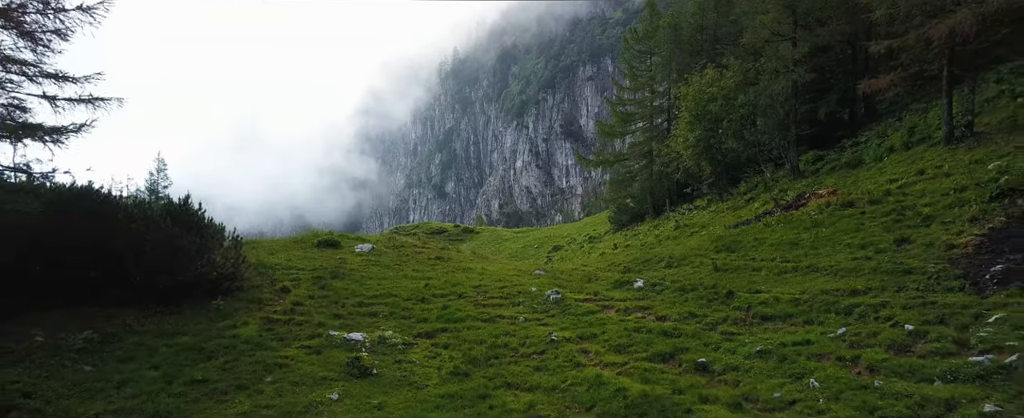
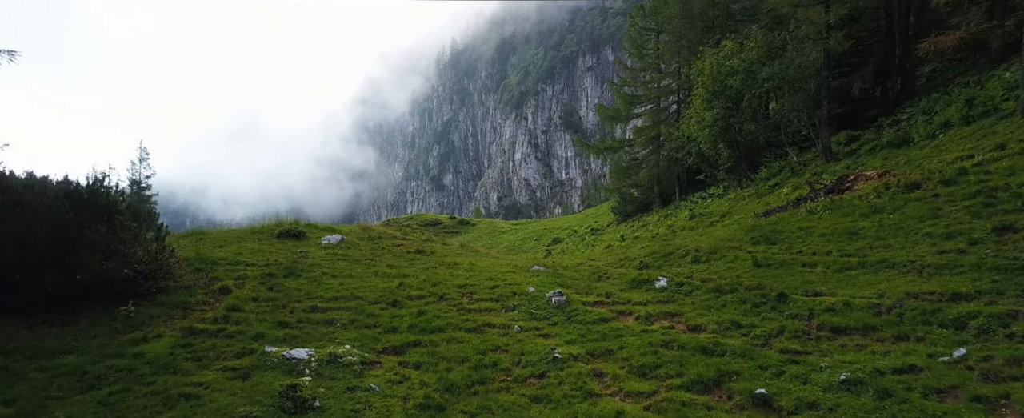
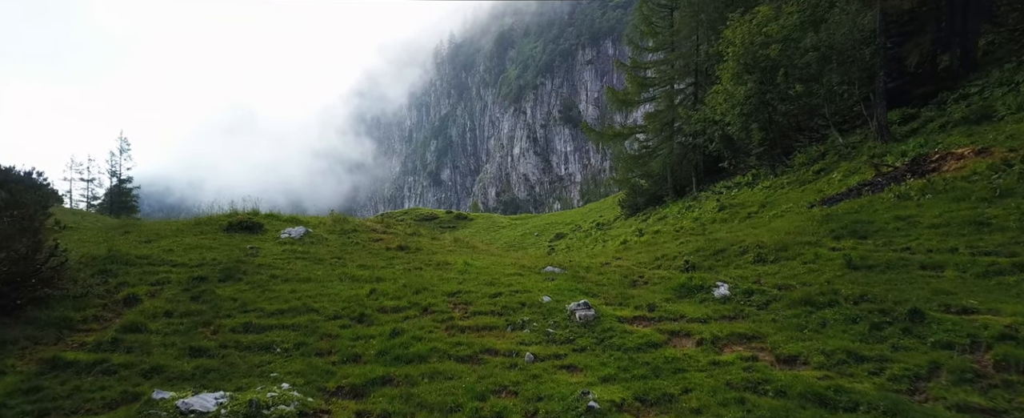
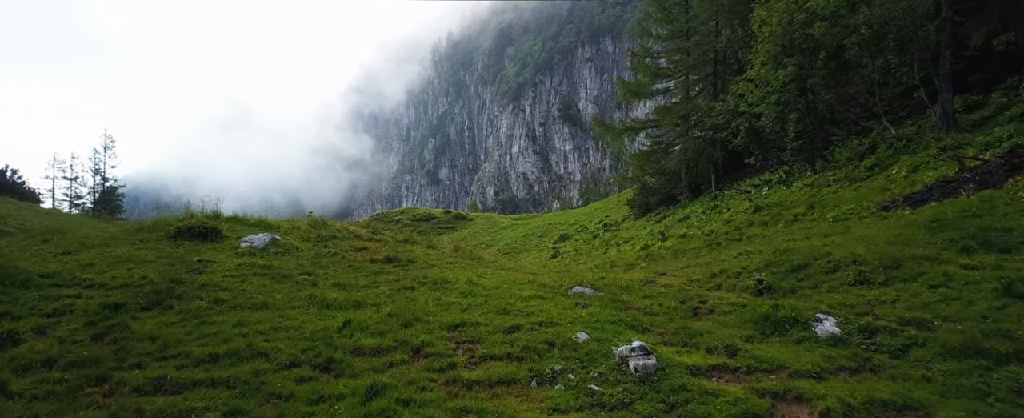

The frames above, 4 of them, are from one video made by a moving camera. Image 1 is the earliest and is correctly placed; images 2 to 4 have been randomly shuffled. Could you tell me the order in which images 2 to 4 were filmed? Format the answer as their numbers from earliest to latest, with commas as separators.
2, 3, 4
